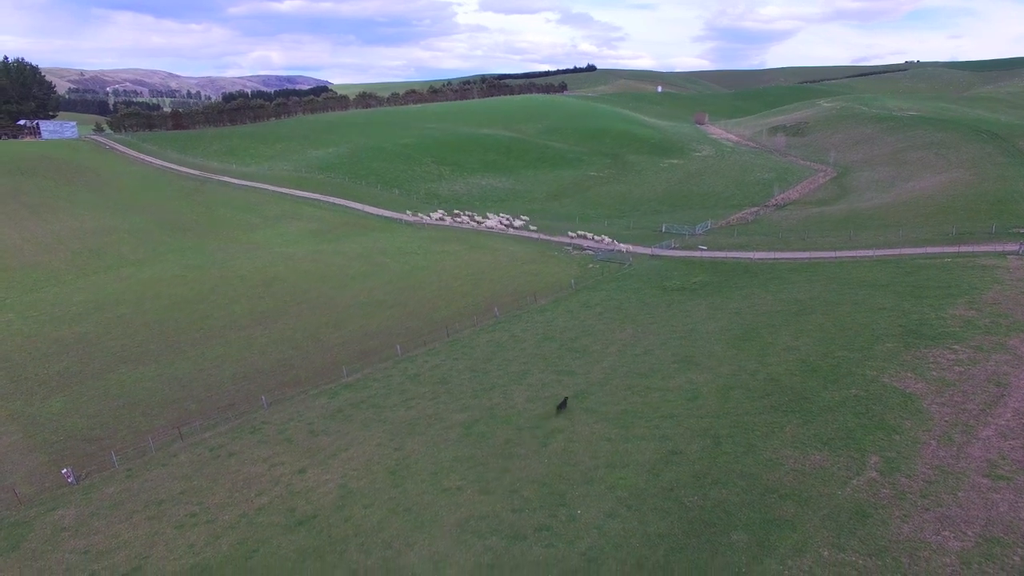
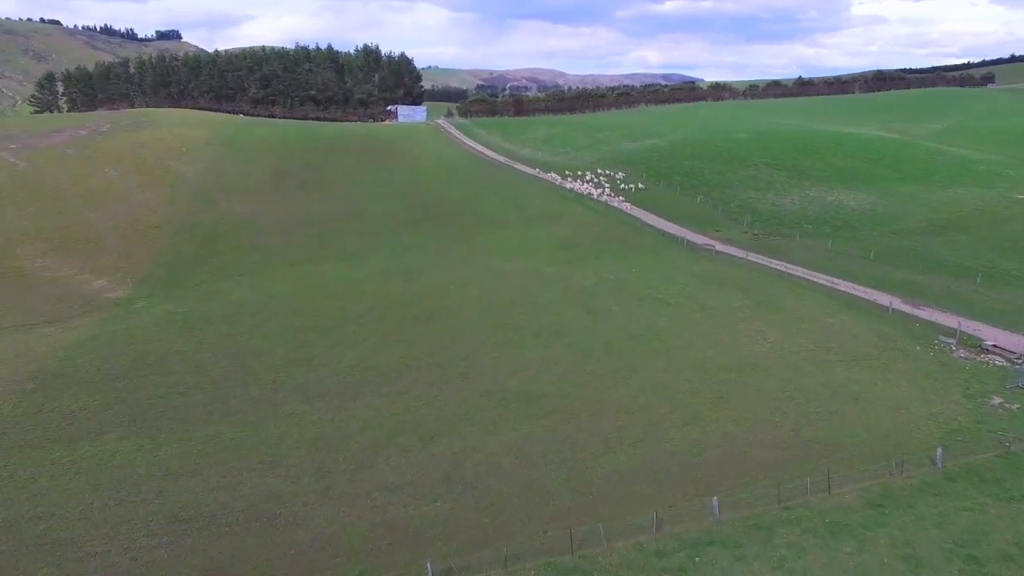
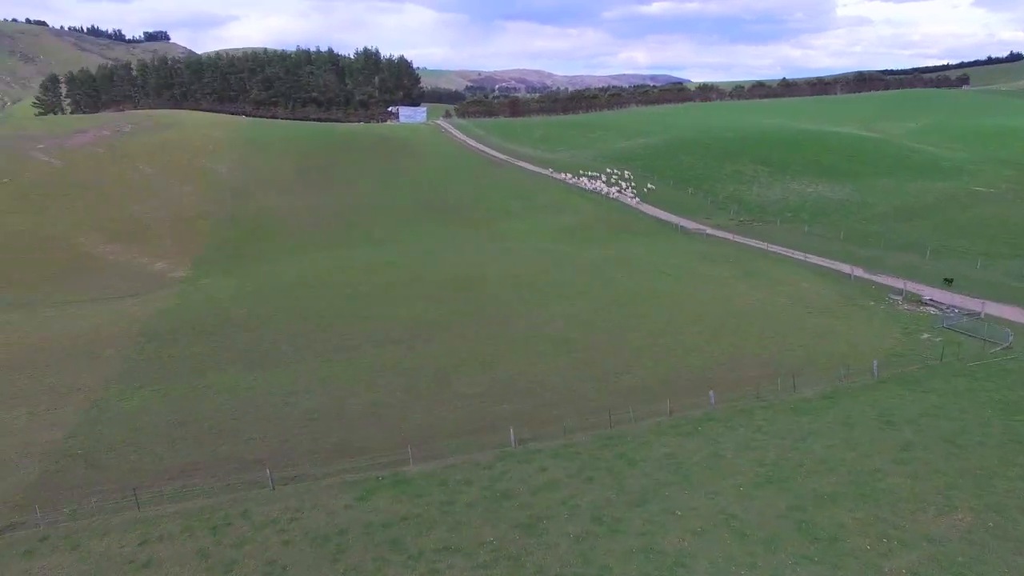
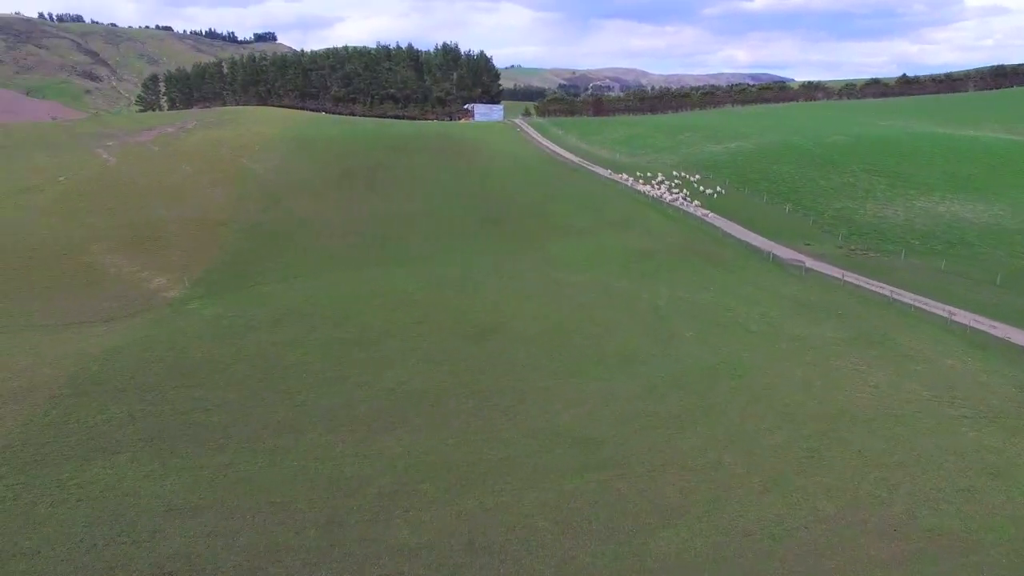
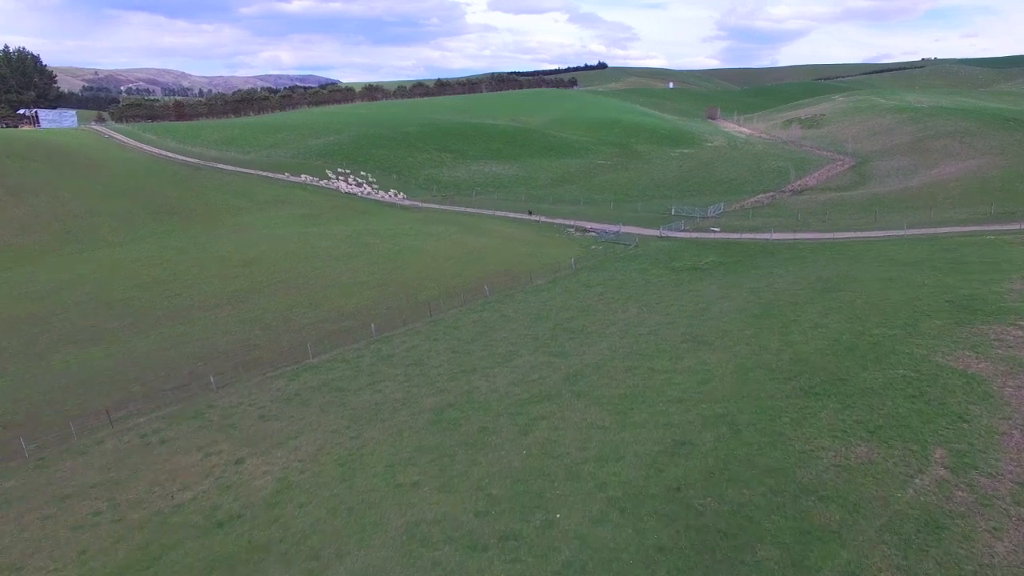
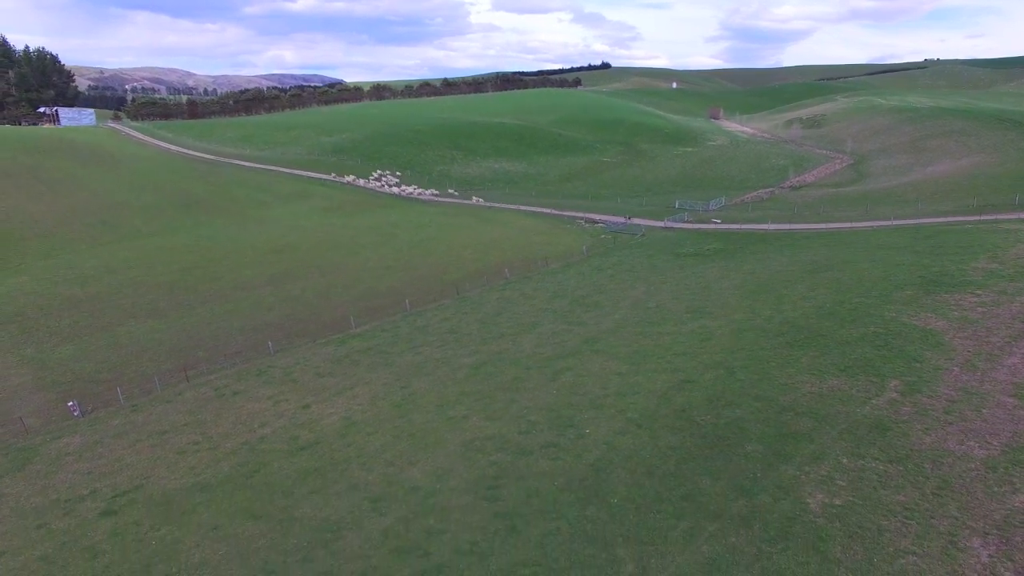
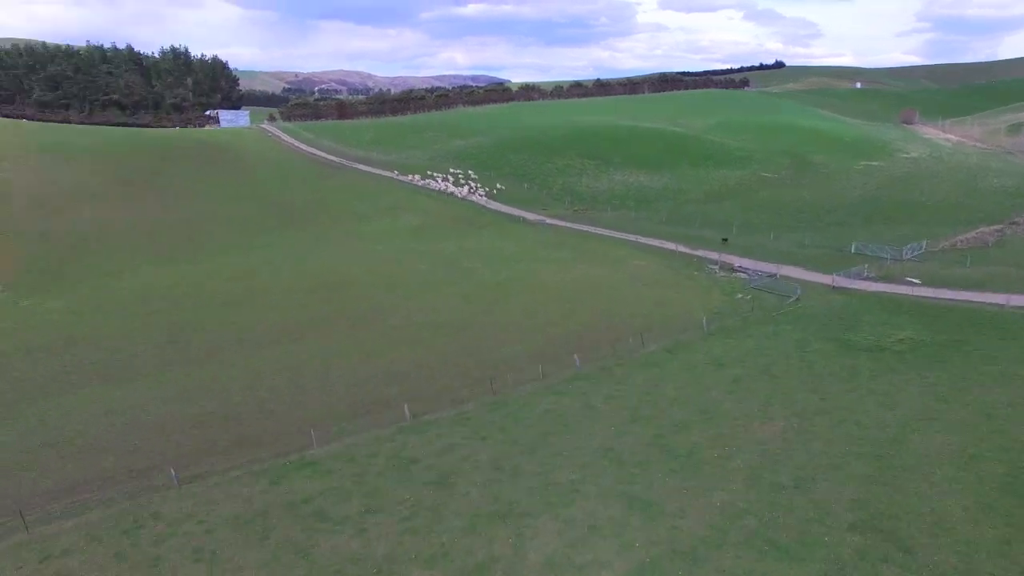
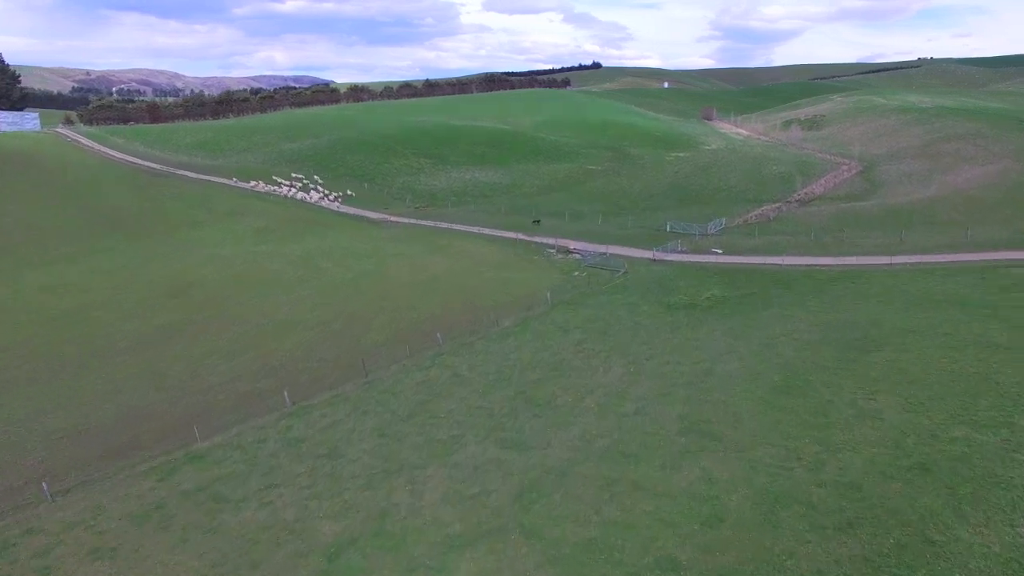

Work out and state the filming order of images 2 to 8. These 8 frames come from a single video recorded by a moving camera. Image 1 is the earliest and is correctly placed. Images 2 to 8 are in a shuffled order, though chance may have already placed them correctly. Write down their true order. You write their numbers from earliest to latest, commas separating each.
6, 5, 8, 7, 3, 2, 4
